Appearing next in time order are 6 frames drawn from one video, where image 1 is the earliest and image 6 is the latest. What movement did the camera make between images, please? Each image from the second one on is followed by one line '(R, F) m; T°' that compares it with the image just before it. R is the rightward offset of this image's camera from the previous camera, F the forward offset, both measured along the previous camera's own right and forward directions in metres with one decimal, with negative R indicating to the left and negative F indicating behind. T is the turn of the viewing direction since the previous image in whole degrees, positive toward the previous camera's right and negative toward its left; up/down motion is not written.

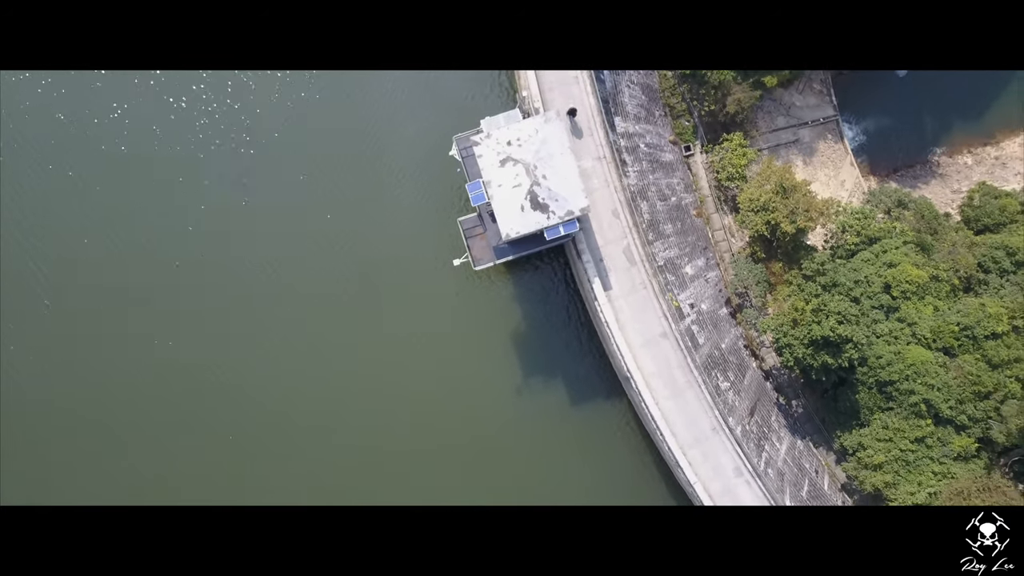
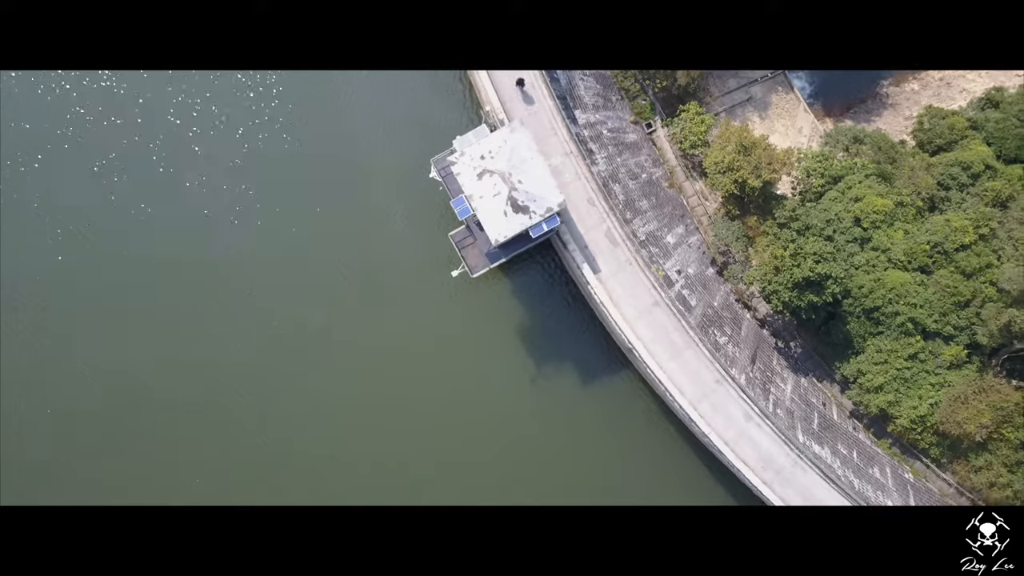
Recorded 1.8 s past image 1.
(0.0, -1.7) m; 0°
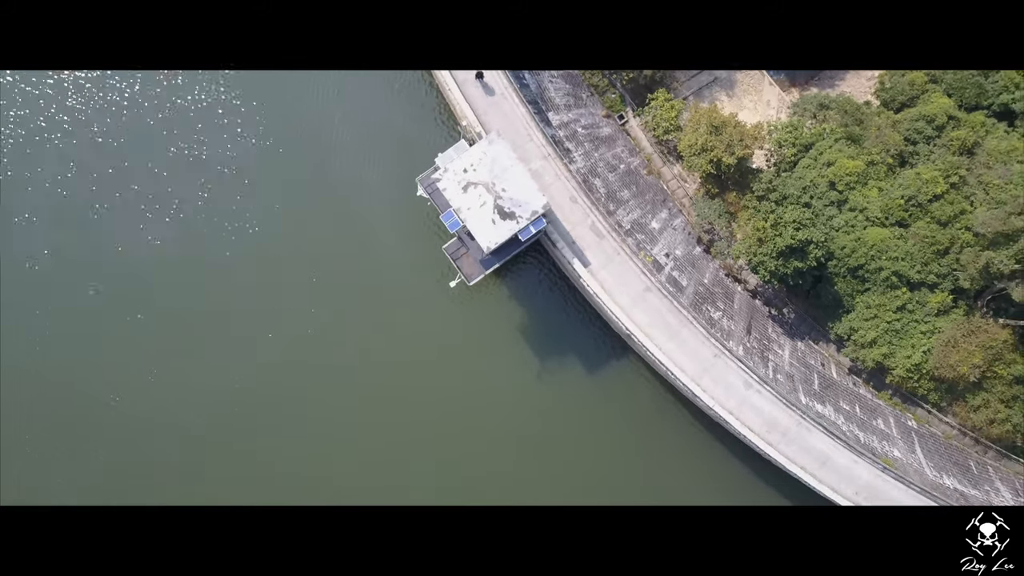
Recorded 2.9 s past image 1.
(0.0, -1.0) m; 0°
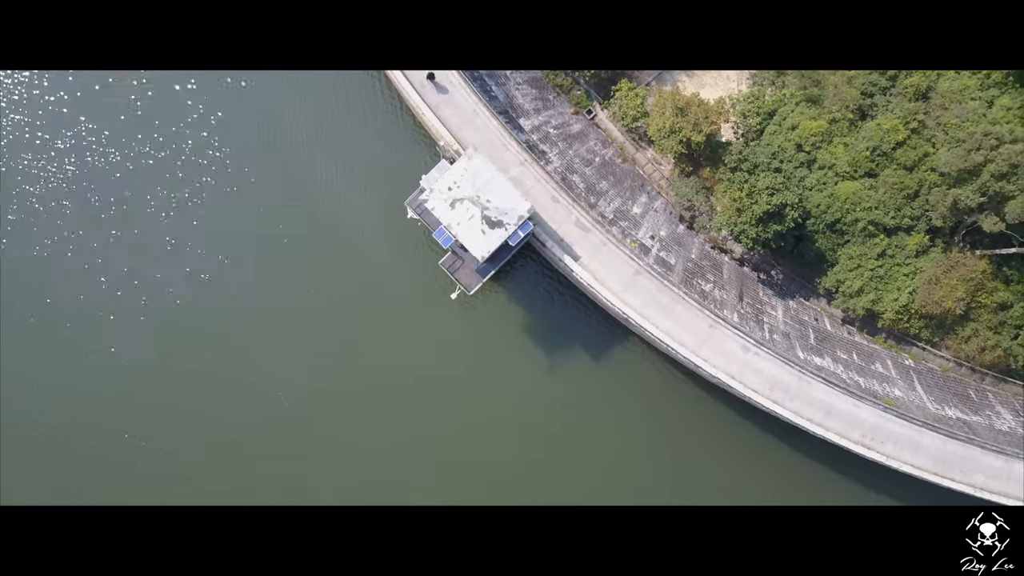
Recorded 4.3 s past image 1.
(0.0, -1.3) m; 0°
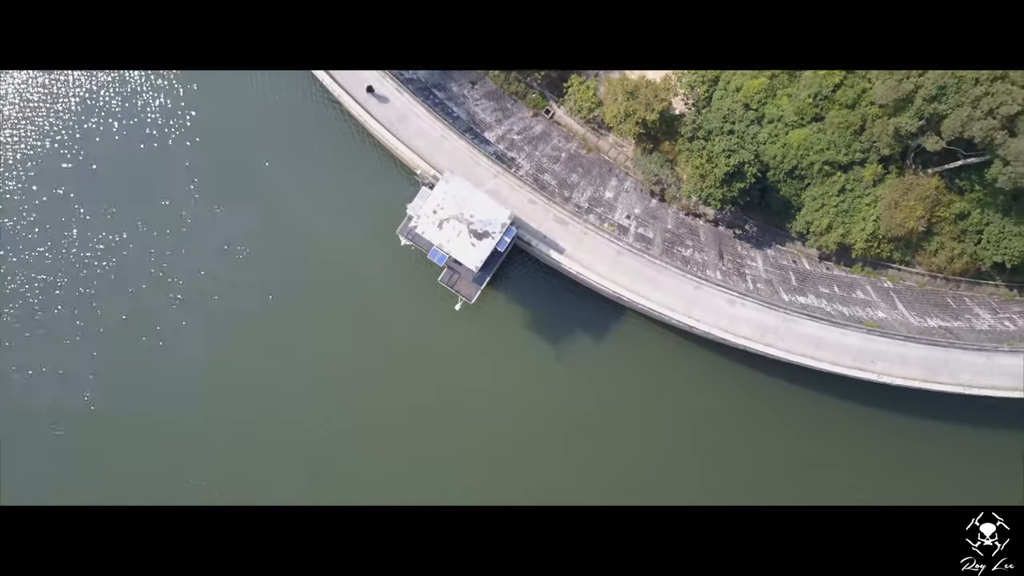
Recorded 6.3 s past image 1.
(0.0, -2.1) m; 0°
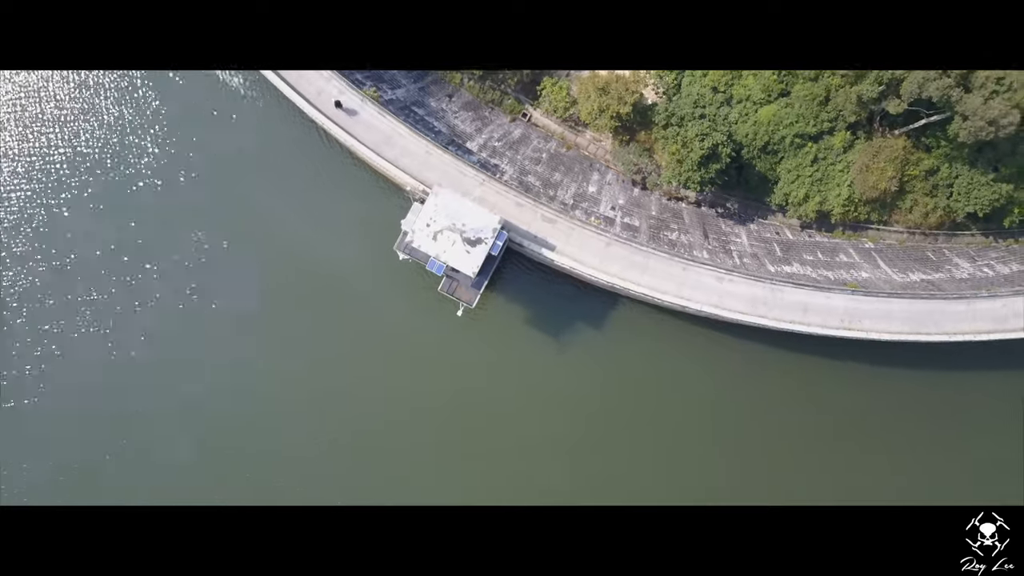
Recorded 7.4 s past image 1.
(0.0, -1.3) m; 0°
